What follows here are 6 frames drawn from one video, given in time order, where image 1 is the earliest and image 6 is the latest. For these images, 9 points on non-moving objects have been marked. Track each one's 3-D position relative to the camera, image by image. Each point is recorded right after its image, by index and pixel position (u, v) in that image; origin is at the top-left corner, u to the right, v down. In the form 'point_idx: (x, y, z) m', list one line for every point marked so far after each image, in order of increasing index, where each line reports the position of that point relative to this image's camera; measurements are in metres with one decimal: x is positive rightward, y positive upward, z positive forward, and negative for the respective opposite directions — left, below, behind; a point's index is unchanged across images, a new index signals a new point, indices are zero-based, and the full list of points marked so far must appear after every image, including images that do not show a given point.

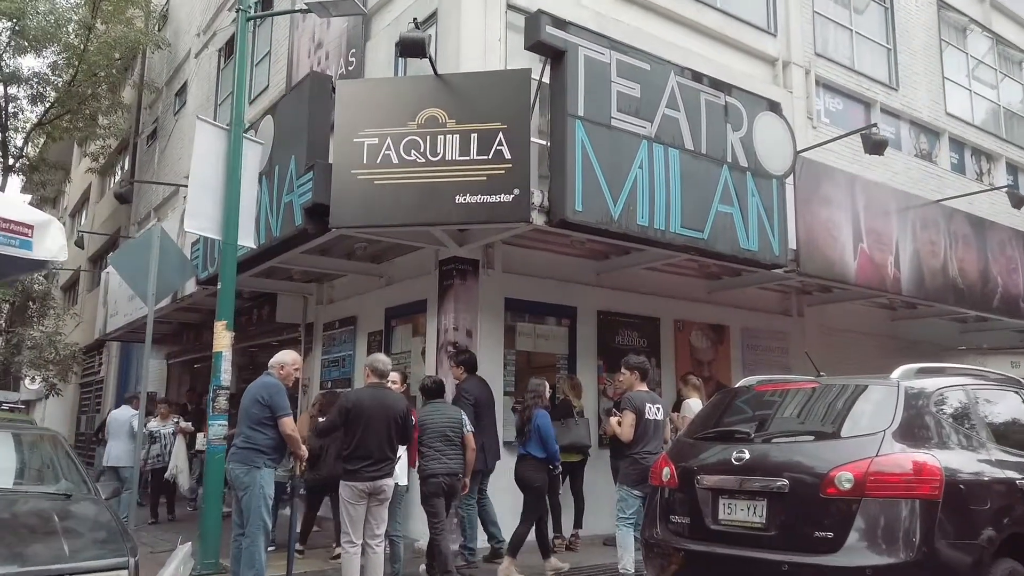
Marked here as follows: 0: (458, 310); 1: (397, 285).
0: (-0.6, -0.3, +8.4) m
1: (-1.5, 0.0, +9.7) m
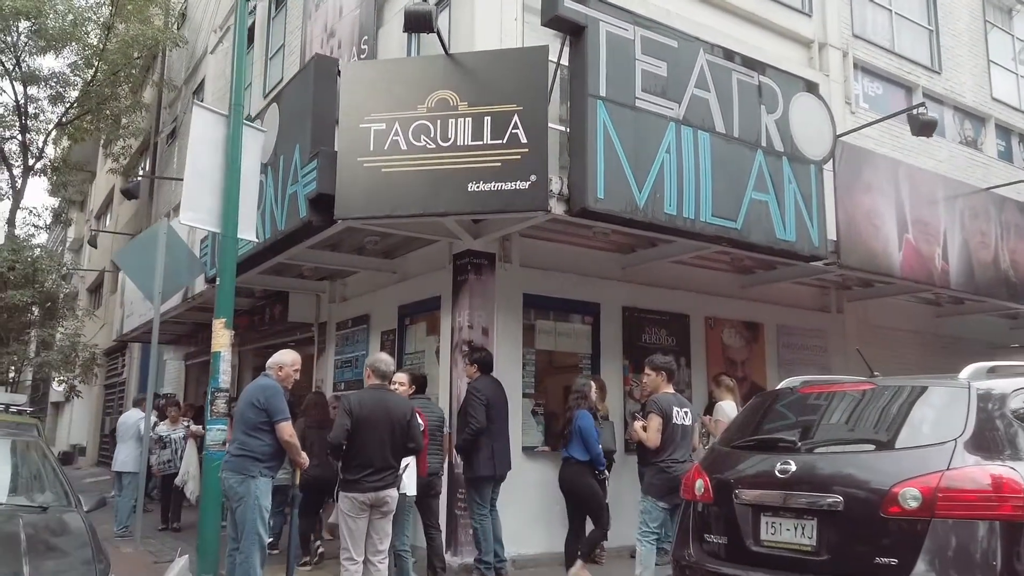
0: (-0.4, -0.2, +7.9) m
1: (-1.2, +0.1, +9.2) m
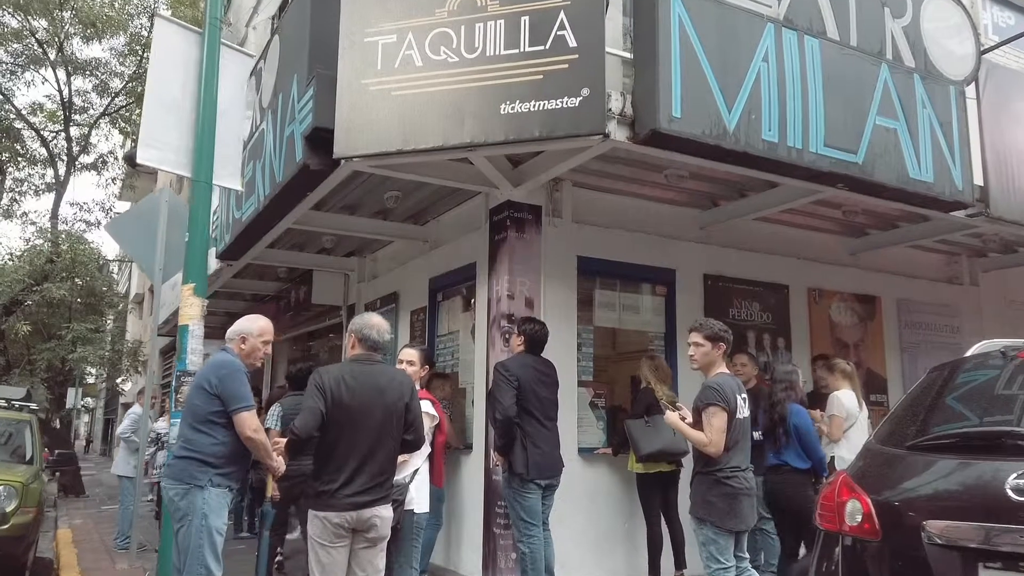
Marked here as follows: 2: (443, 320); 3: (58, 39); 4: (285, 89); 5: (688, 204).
0: (0.0, +0.1, +6.2) m
1: (-0.7, +0.4, +7.6) m
2: (-0.7, -0.3, +7.6) m
3: (-10.9, +6.0, +18.0) m
4: (-2.0, +1.7, +6.6) m
5: (+1.7, +0.8, +7.2) m
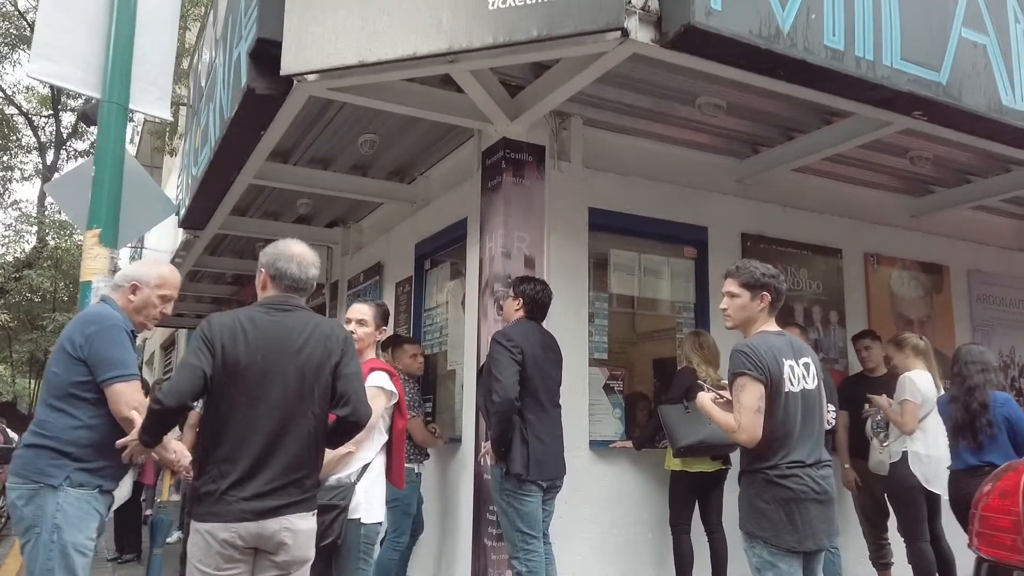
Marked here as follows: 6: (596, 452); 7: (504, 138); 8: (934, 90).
0: (0.0, +0.4, +5.1) m
1: (-0.7, +0.7, +6.5) m
2: (-0.7, 0.0, +6.5) m
3: (-10.7, +6.2, +17.1) m
4: (-2.0, +2.0, +5.5) m
5: (+1.7, +1.1, +6.0) m
6: (+0.6, -1.1, +5.2) m
7: (-0.1, +1.0, +5.2) m
8: (+2.6, +1.2, +4.7) m
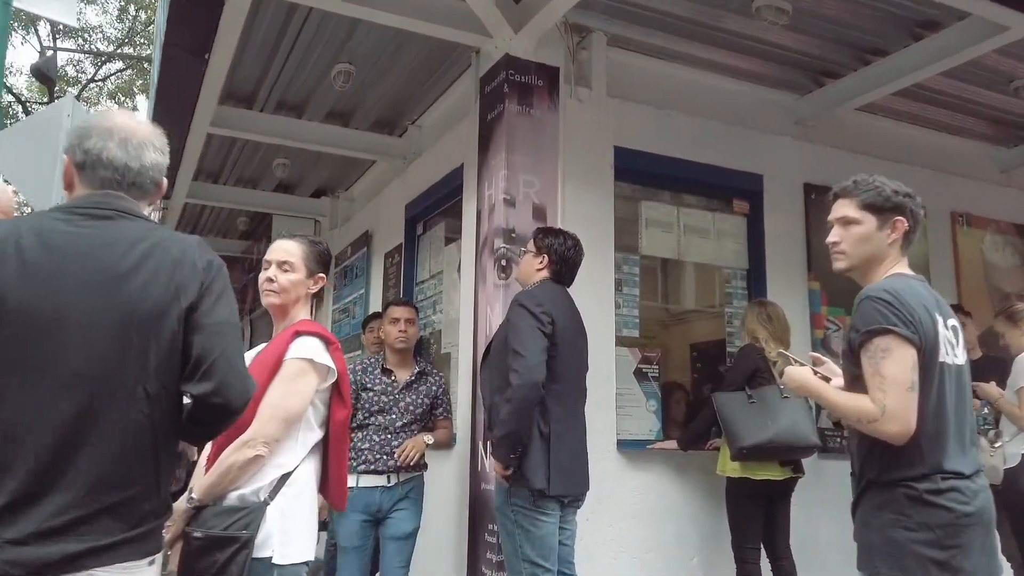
0: (0.0, +0.7, +4.0) m
1: (-0.6, +0.9, +5.4) m
2: (-0.6, +0.2, +5.4) m
3: (-10.4, +6.4, +16.3) m
4: (-2.0, +2.2, +4.4) m
5: (+1.7, +1.3, +4.9) m
6: (+0.6, -0.9, +4.0) m
7: (0.0, +1.3, +4.1) m
8: (+2.7, +1.5, +3.6) m
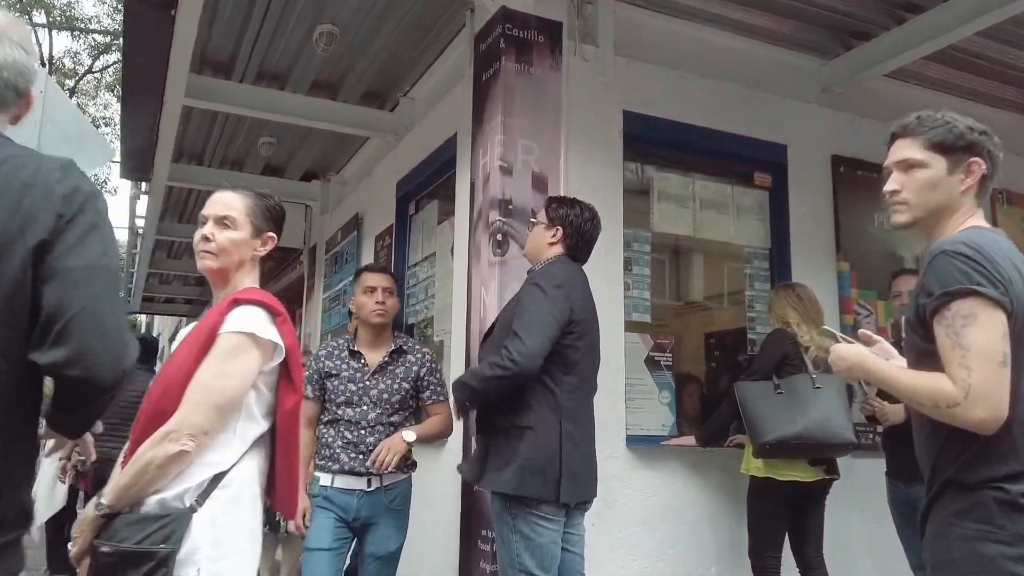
0: (0.0, +0.8, +3.6) m
1: (-0.6, +1.0, +5.0) m
2: (-0.6, +0.3, +5.0) m
3: (-10.3, +6.5, +15.9) m
4: (-2.0, +2.3, +4.0) m
5: (+1.7, +1.5, +4.5) m
6: (+0.6, -0.8, +3.6) m
7: (0.0, +1.4, +3.7) m
8: (+2.6, +1.6, +3.1) m
